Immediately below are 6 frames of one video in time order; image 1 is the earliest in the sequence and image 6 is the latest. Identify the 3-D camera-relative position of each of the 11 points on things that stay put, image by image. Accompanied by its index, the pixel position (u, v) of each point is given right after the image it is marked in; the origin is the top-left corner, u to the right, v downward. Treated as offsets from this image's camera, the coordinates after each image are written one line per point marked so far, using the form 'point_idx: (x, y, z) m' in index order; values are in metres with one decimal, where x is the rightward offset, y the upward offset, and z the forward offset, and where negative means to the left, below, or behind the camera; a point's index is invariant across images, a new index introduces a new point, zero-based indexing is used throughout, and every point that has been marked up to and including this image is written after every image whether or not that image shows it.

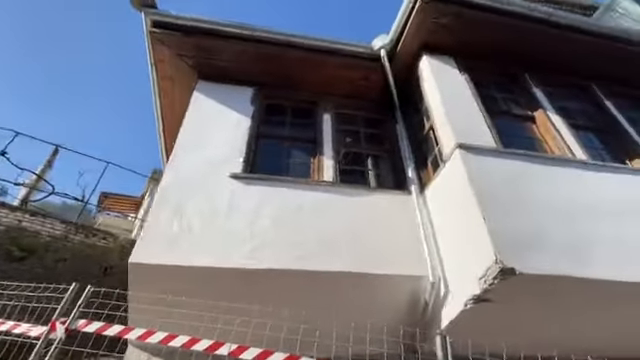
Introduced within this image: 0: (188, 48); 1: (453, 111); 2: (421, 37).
0: (-1.9, +1.9, +4.3) m
1: (+1.5, +0.8, +3.4) m
2: (+1.3, +1.9, +4.0) m
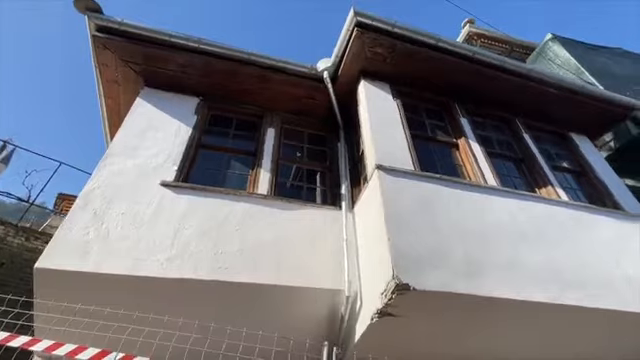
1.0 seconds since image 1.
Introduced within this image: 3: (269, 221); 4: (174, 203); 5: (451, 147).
0: (-2.7, +1.8, +4.3) m
1: (+0.7, +0.6, +3.7) m
2: (+0.6, +1.6, +4.2) m
3: (-0.6, -0.5, +3.6) m
4: (-1.7, -0.3, +3.5) m
5: (+1.8, +0.5, +4.1) m
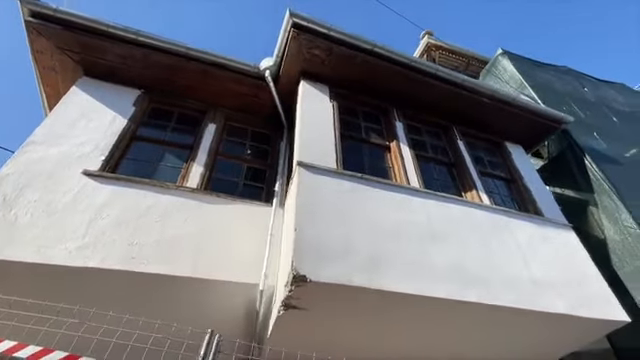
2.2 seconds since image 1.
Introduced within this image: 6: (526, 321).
0: (-3.6, +1.9, +4.3) m
1: (-0.1, +0.6, +3.7) m
2: (-0.3, +1.7, +4.3) m
3: (-1.5, -0.4, +3.6) m
4: (-2.6, -0.1, +3.4) m
5: (+0.9, +0.4, +4.3) m
6: (+2.3, -1.6, +3.3) m
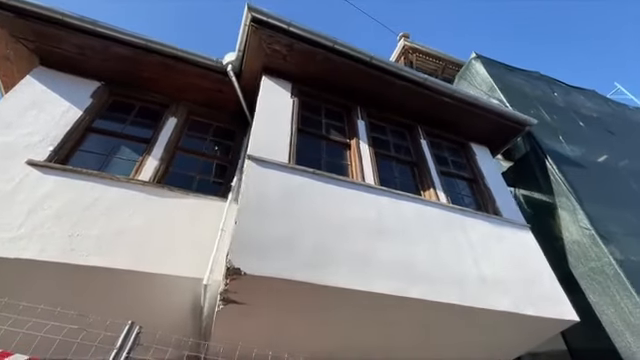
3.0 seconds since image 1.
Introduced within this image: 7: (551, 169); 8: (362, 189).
0: (-4.1, +2.1, +4.2) m
1: (-0.7, +0.7, +3.7) m
2: (-0.9, +1.7, +4.3) m
3: (-2.1, -0.3, +3.5) m
4: (-3.2, 0.0, +3.3) m
5: (+0.3, +0.5, +4.2) m
6: (+1.7, -1.5, +3.3) m
7: (+3.9, +0.2, +5.1) m
8: (+0.5, -0.1, +3.6) m
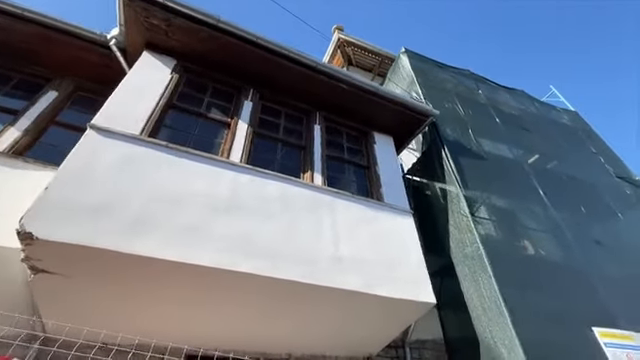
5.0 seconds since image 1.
0: (-5.7, +2.5, +3.9) m
1: (-2.4, +1.0, +3.6) m
2: (-2.5, +2.0, +4.2) m
3: (-3.8, 0.0, +3.4) m
4: (-4.8, +0.4, +3.1) m
5: (-1.4, +0.8, +4.2) m
6: (0.0, -1.3, +3.3) m
7: (+2.2, +0.4, +5.1) m
8: (-1.2, +0.2, +3.6) m
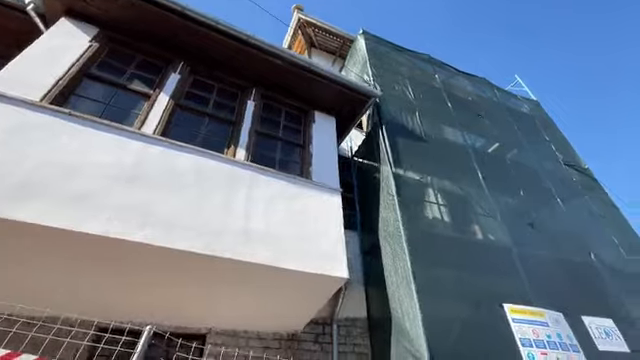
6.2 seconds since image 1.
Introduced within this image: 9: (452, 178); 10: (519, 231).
0: (-6.7, +2.9, +3.7) m
1: (-3.4, +1.3, +3.5) m
2: (-3.5, +2.4, +4.0) m
3: (-4.8, +0.4, +3.2) m
4: (-5.8, +0.7, +3.0) m
5: (-2.4, +1.1, +4.1) m
6: (-1.1, -1.0, +3.3) m
7: (+1.1, +0.7, +5.1) m
8: (-2.2, +0.5, +3.5) m
9: (+2.3, 0.0, +5.2) m
10: (+3.3, -0.9, +5.0) m
